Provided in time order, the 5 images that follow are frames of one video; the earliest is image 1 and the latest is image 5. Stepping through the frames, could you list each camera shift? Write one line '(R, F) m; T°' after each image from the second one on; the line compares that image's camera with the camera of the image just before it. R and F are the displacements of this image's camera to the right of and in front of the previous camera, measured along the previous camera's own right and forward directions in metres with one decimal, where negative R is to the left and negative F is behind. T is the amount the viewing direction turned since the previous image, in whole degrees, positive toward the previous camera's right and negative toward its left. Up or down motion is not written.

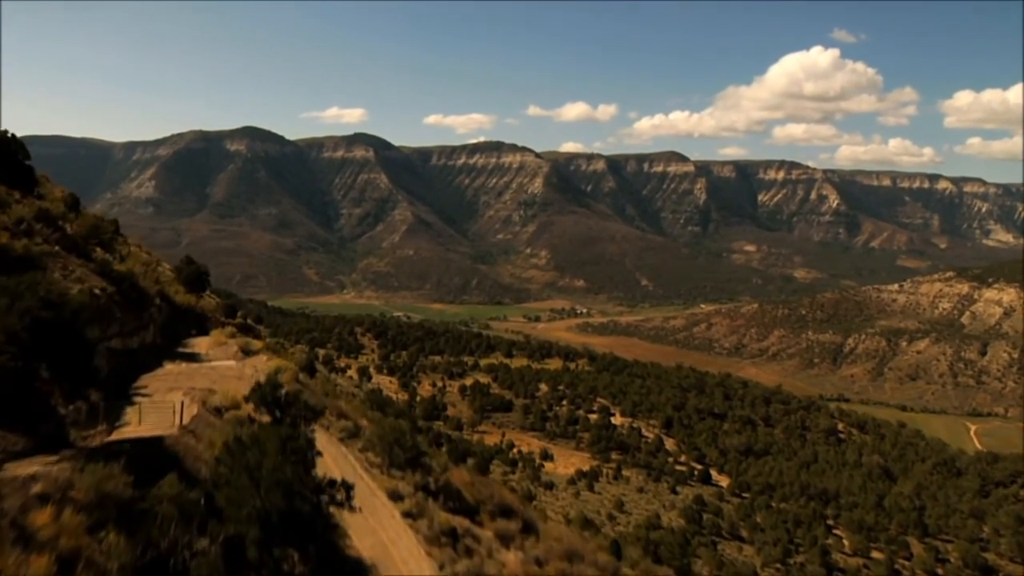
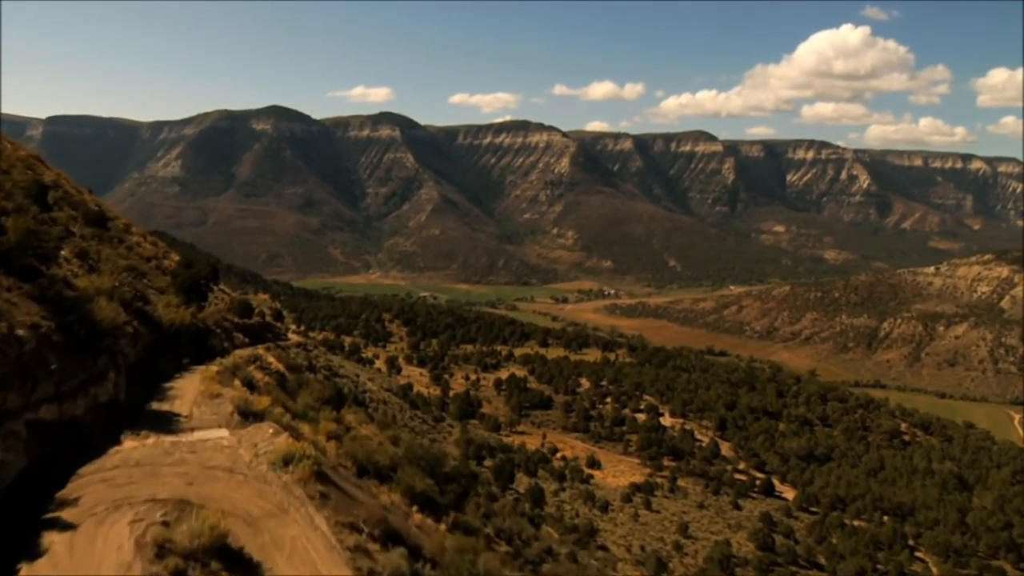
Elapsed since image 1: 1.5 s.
(-1.1, +3.9) m; -2°
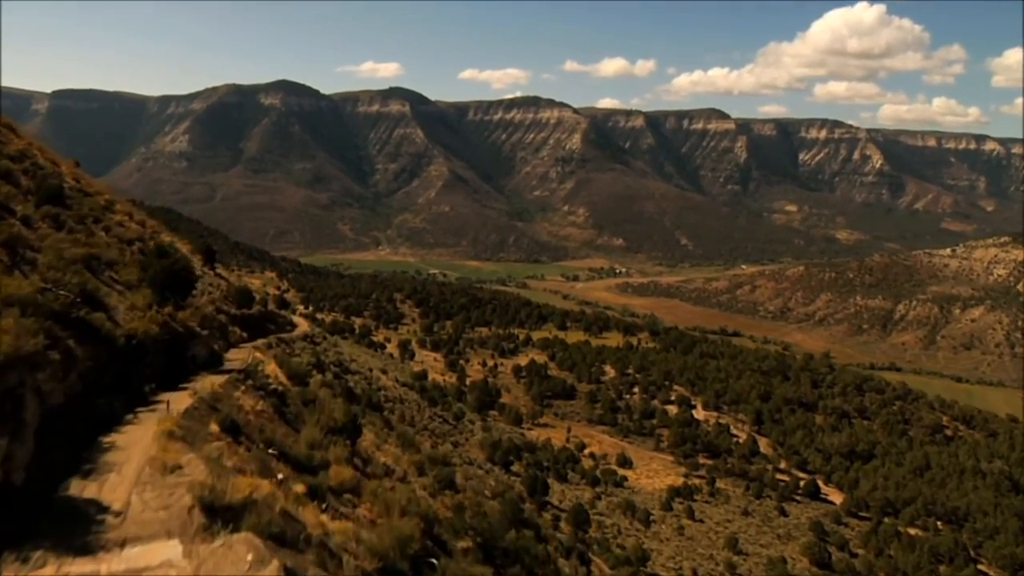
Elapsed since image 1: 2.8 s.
(-0.9, +3.2) m; -1°
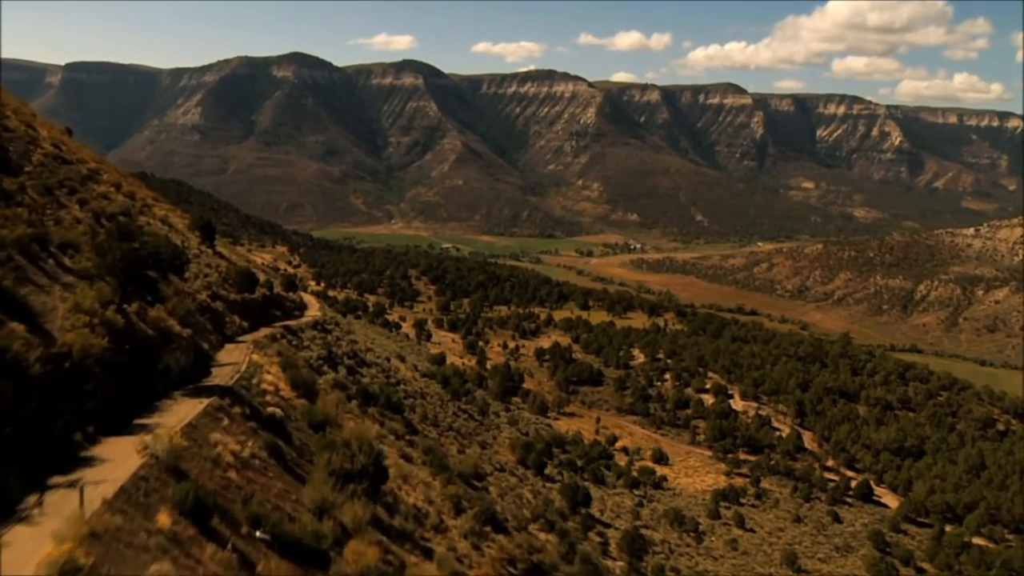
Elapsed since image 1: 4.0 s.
(-0.8, +3.0) m; -1°
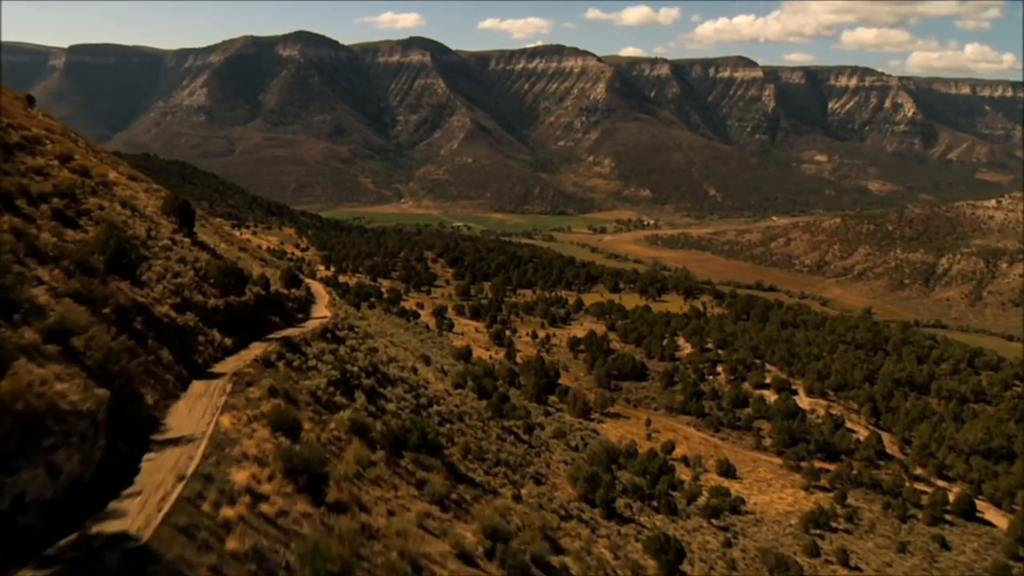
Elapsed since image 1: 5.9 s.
(-1.2, +4.8) m; -1°
